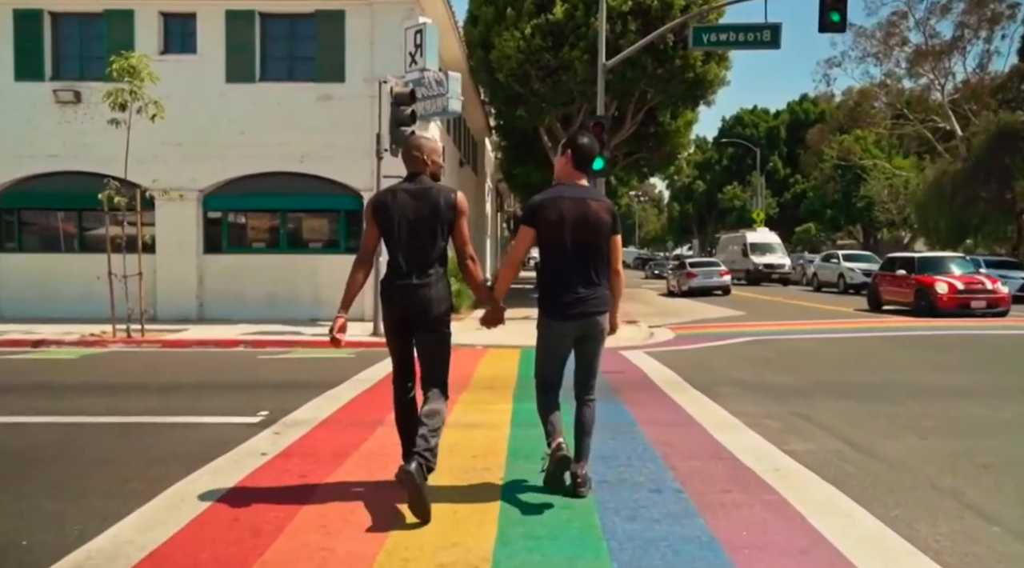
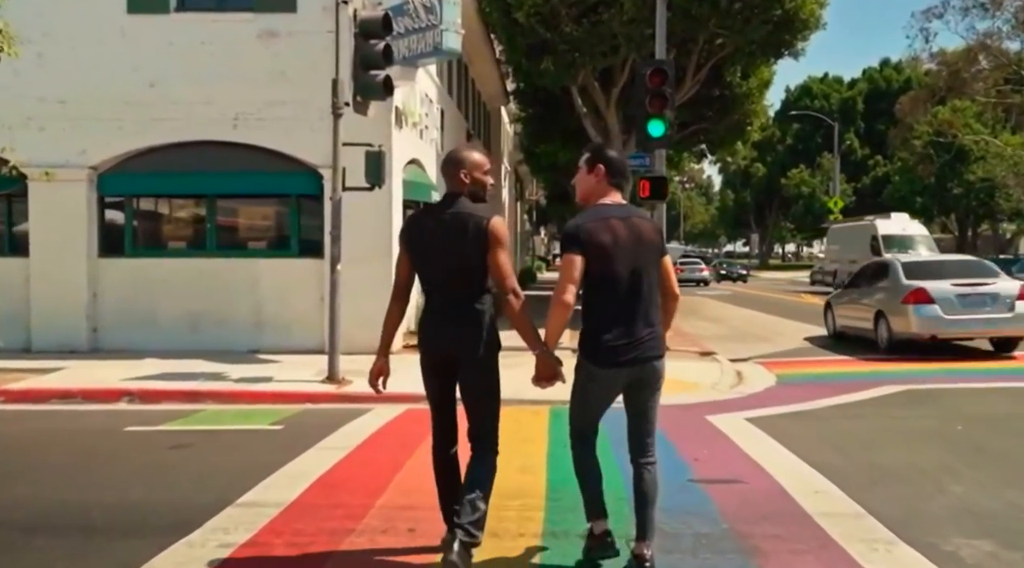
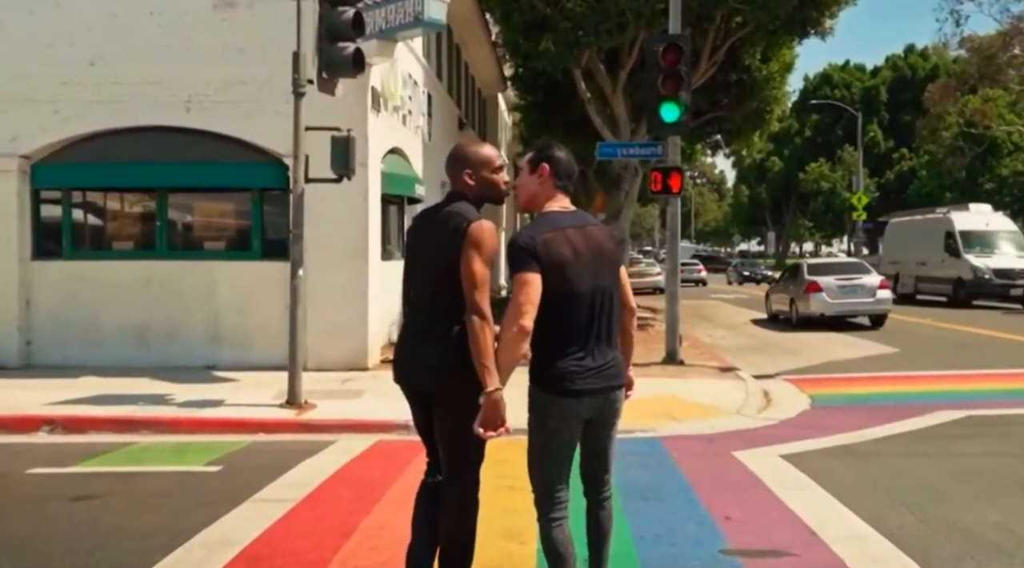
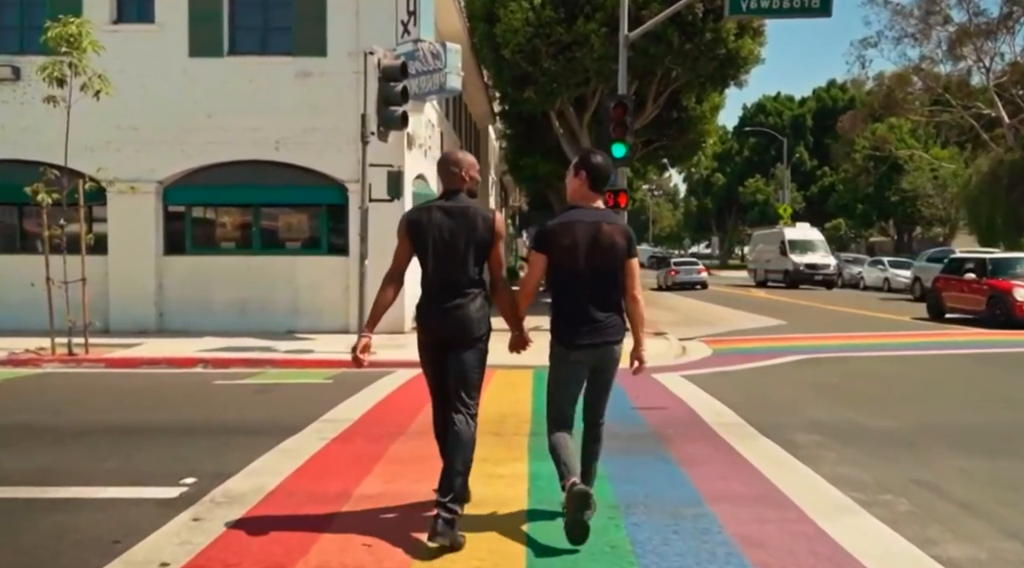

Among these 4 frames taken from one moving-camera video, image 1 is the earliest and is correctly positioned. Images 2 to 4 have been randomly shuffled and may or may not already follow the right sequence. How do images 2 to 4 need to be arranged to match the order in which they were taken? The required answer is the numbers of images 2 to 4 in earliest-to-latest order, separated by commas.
4, 2, 3
